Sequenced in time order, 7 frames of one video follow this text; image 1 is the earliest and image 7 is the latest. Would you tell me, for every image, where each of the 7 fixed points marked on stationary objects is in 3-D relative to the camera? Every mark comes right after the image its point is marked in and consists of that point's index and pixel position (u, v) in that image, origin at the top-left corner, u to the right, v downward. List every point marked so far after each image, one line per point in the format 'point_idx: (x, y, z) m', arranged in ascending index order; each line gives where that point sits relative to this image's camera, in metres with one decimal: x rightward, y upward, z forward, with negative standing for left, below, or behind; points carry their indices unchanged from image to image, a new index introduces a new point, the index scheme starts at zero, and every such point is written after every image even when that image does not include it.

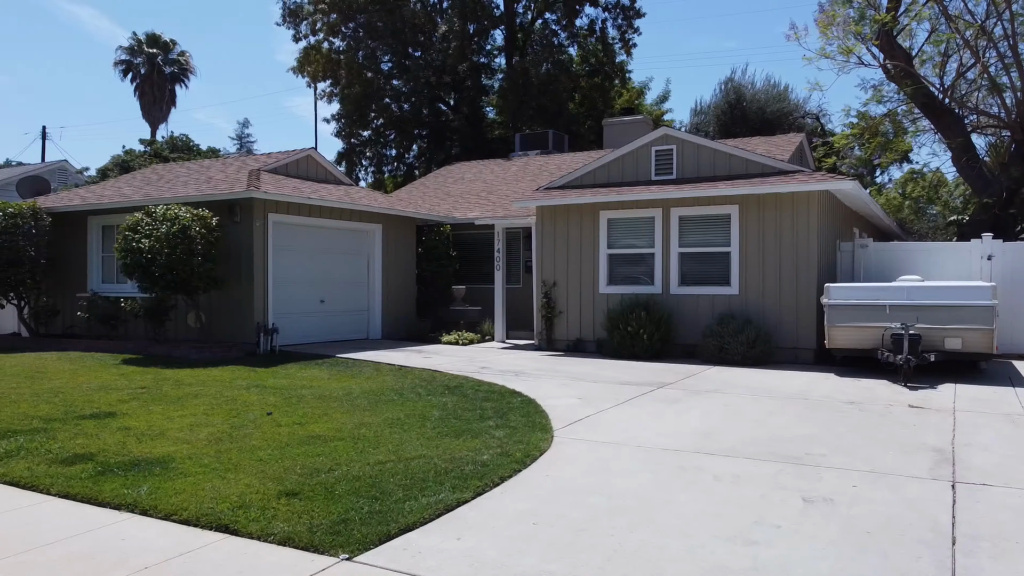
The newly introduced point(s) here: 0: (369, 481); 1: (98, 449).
0: (-0.9, -1.2, +5.1) m
1: (-3.0, -1.2, +6.0) m
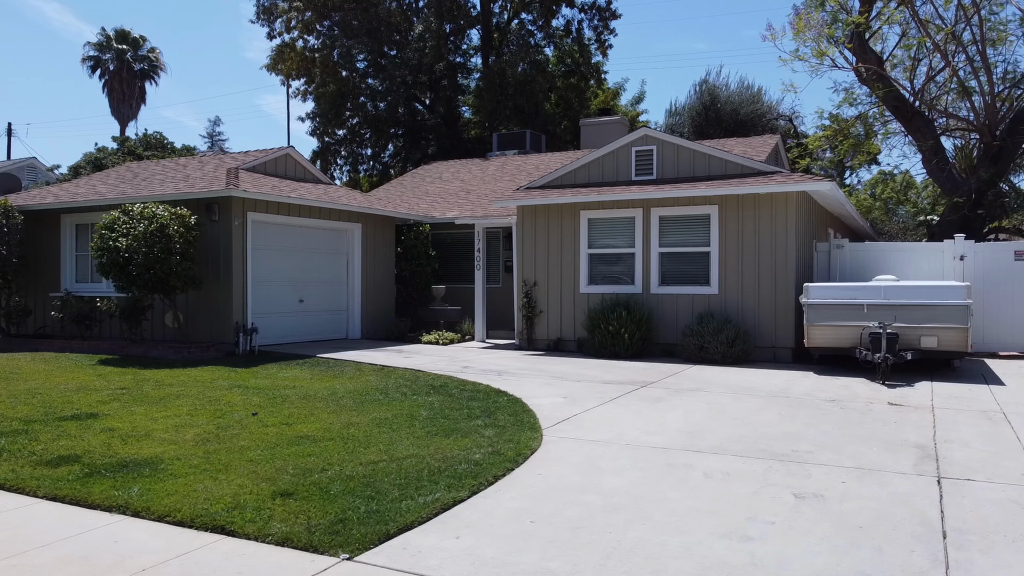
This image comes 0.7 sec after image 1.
0: (-0.9, -1.2, +5.1) m
1: (-3.1, -1.2, +5.9) m
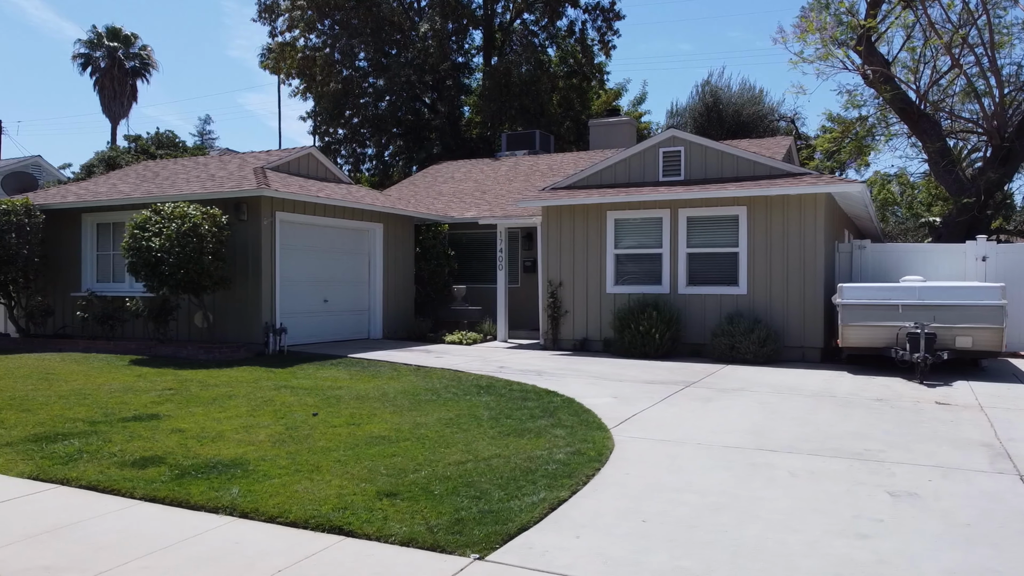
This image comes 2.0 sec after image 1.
0: (-0.3, -1.2, +5.1) m
1: (-2.5, -1.2, +5.9) m
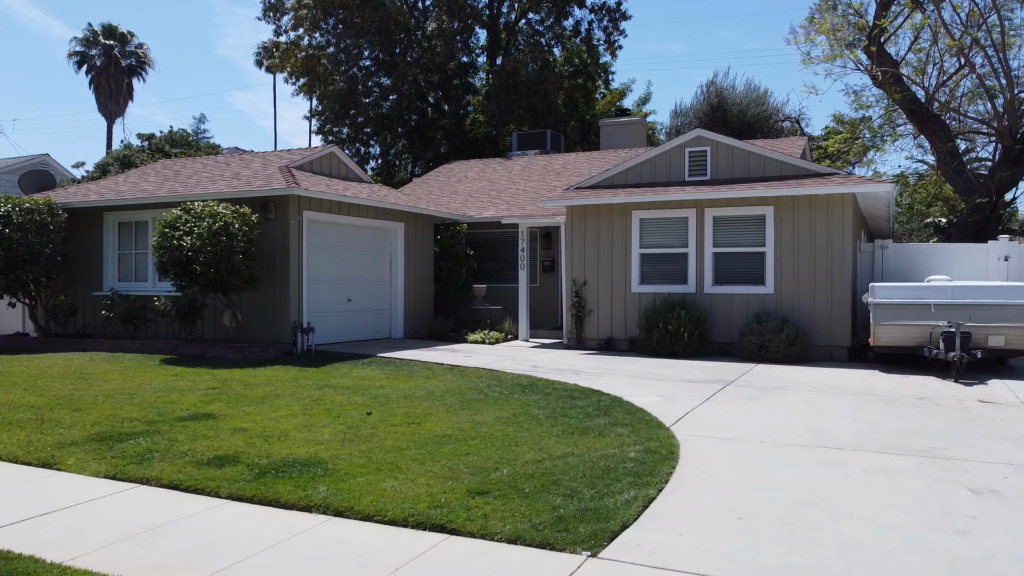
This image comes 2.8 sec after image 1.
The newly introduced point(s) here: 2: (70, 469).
0: (+0.2, -1.2, +5.1) m
1: (-2.0, -1.2, +5.9) m
2: (-3.0, -1.2, +5.6) m
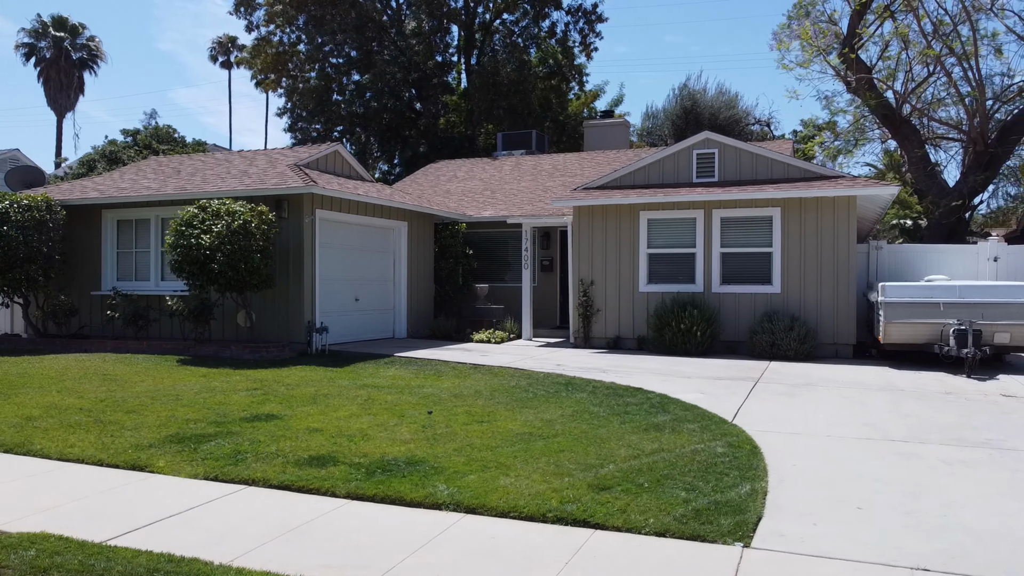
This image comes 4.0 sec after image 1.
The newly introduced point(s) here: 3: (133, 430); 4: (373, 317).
0: (+0.9, -1.2, +5.2) m
1: (-1.3, -1.2, +5.9) m
2: (-2.3, -1.2, +5.5) m
3: (-3.0, -1.1, +6.6) m
4: (-2.4, -0.5, +14.4) m
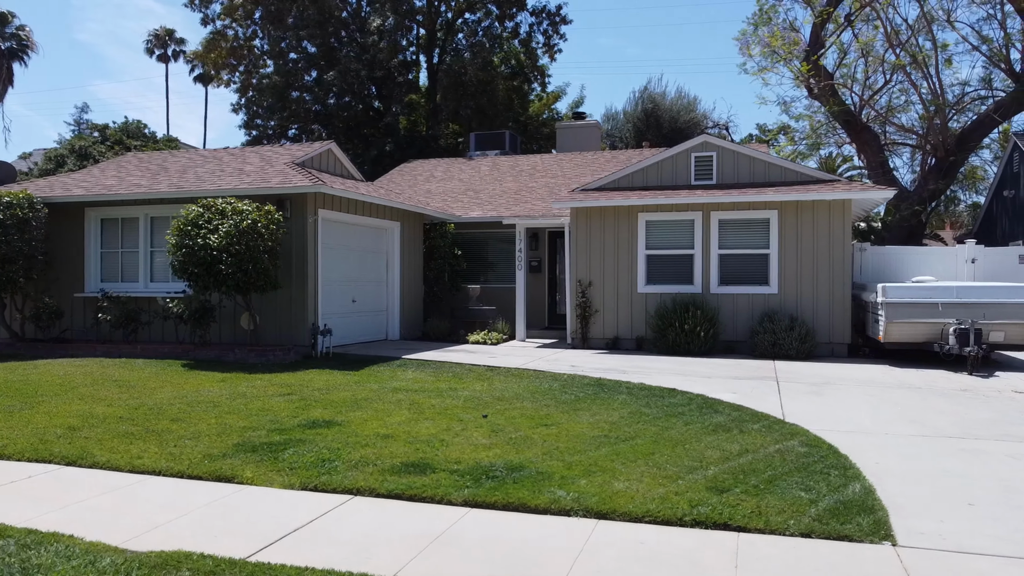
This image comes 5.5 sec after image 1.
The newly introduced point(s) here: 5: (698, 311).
0: (+1.6, -1.2, +5.2) m
1: (-0.7, -1.2, +5.7) m
2: (-1.6, -1.2, +5.3) m
3: (-2.4, -1.2, +6.3) m
4: (-2.5, -0.5, +14.1) m
5: (+2.9, -0.4, +12.9) m
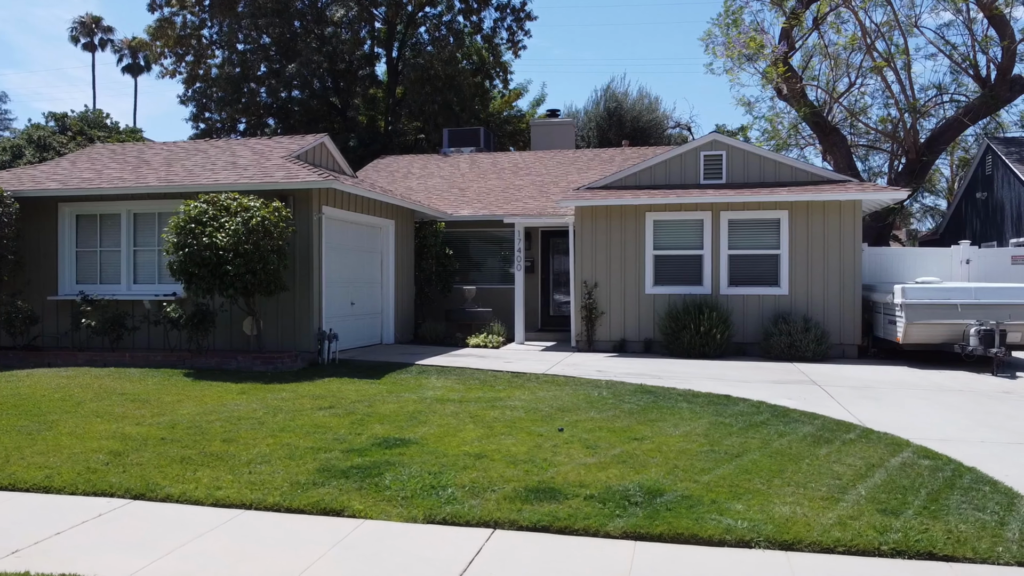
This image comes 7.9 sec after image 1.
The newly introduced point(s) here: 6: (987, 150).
0: (+2.4, -1.2, +4.9) m
1: (+0.1, -1.2, +5.2) m
2: (-0.8, -1.3, +4.6) m
3: (-1.7, -1.2, +5.6) m
4: (-2.4, -0.5, +13.4) m
5: (+3.1, -0.4, +12.7) m
6: (+11.2, +3.3, +19.3) m
